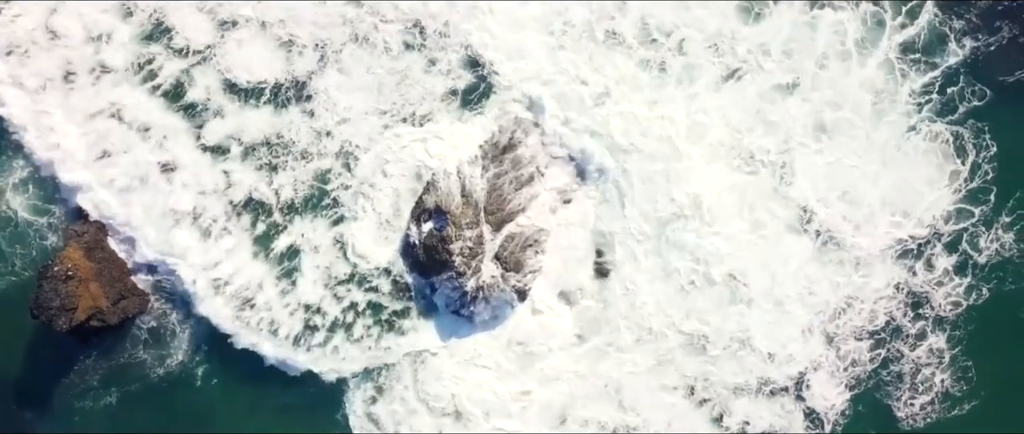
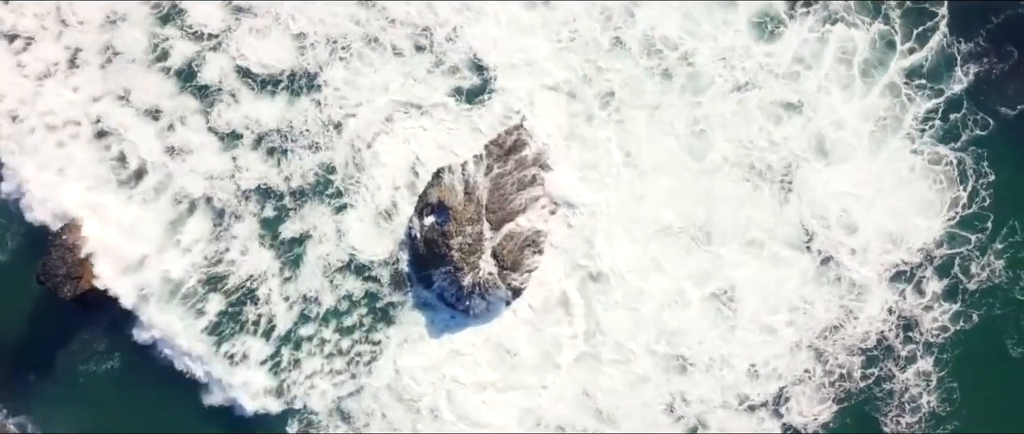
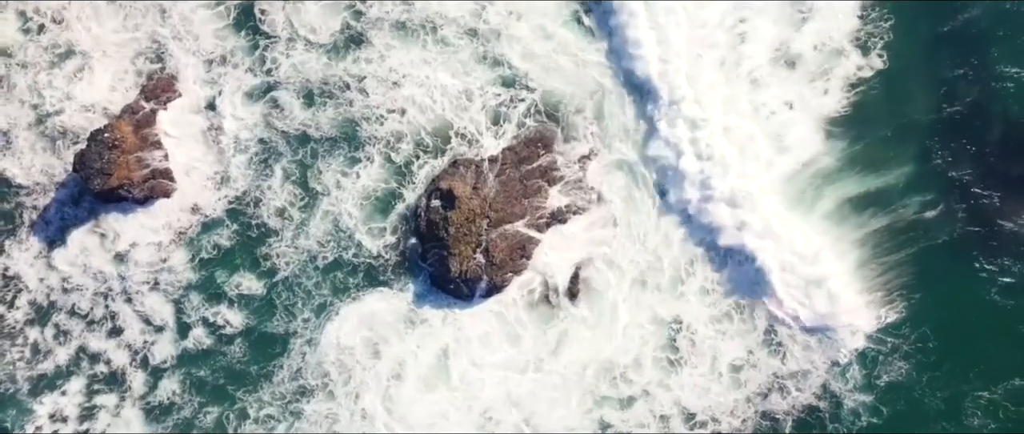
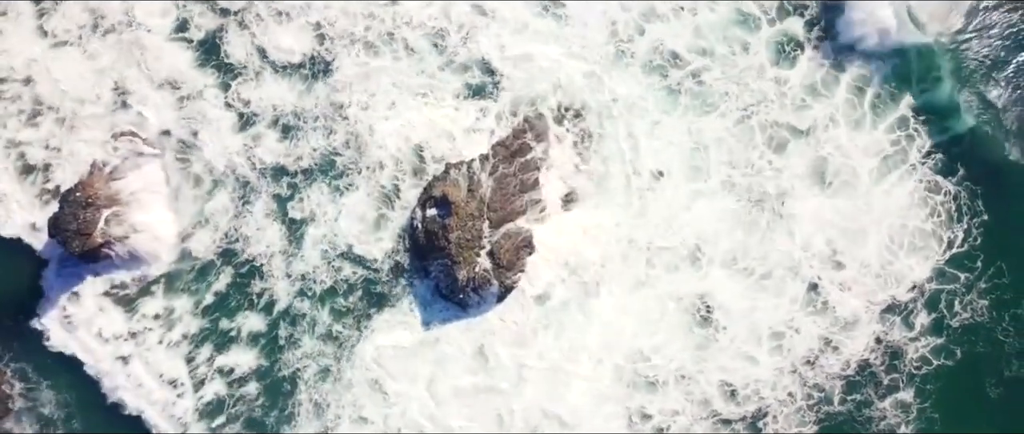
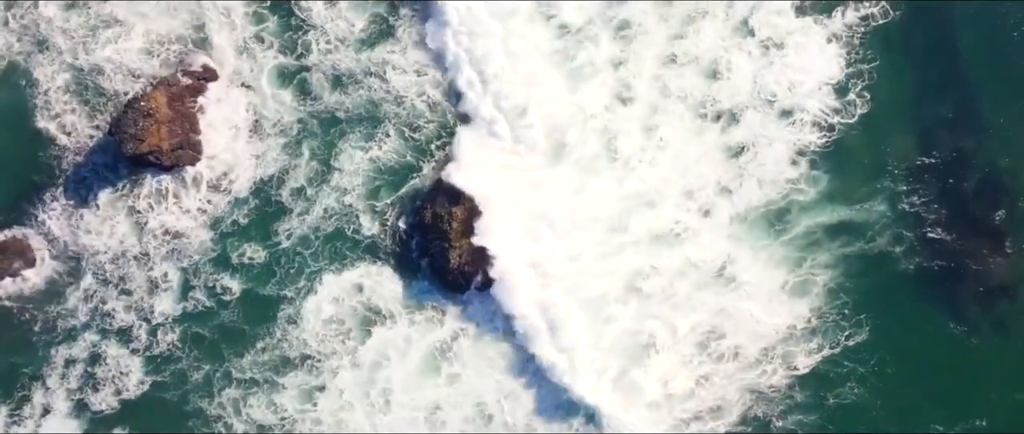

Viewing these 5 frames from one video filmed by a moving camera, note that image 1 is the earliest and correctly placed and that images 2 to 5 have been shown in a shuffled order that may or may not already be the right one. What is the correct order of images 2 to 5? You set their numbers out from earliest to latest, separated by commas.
2, 4, 3, 5
